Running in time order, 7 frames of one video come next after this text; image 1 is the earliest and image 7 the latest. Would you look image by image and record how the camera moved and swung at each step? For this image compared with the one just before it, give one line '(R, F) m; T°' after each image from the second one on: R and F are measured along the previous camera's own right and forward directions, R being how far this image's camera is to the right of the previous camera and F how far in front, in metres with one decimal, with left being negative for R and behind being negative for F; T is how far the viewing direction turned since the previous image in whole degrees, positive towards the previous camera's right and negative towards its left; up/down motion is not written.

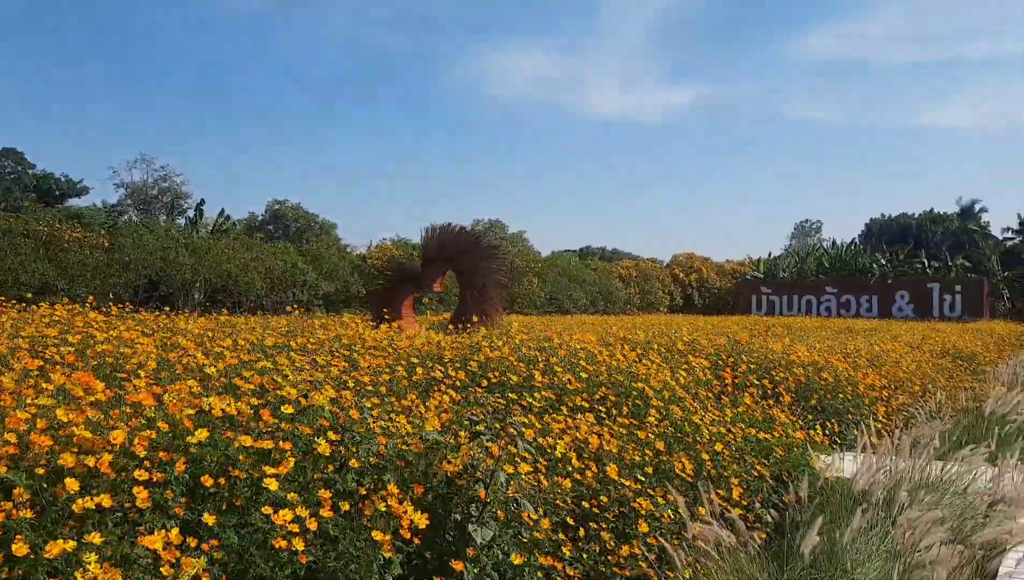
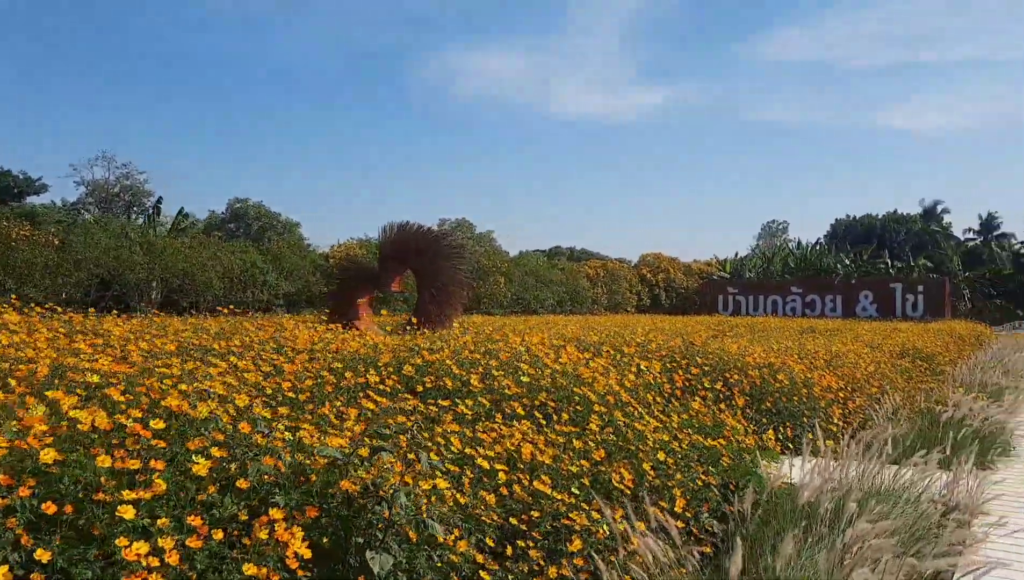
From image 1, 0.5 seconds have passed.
(+0.2, +0.2) m; +2°
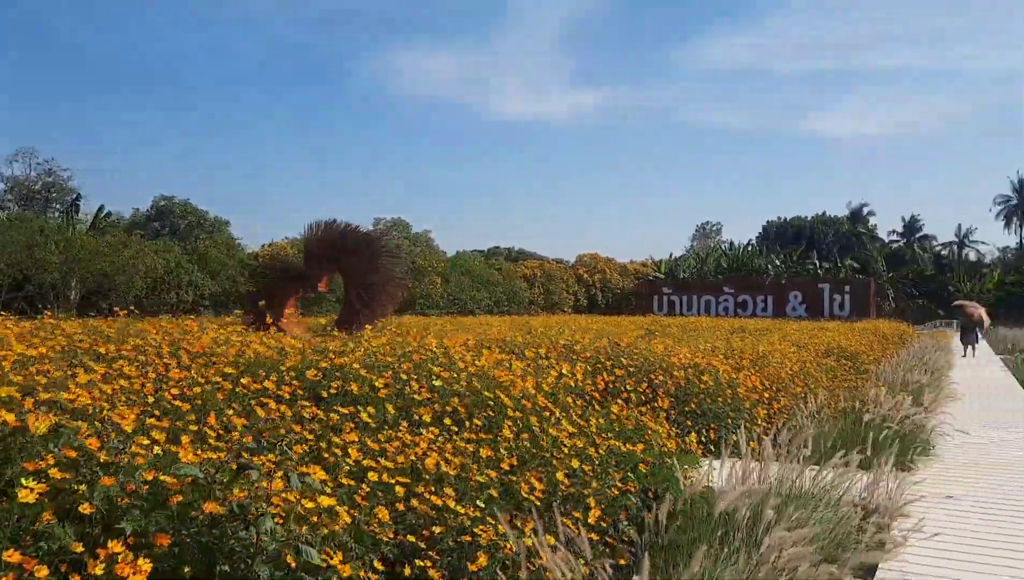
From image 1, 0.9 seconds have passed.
(+0.1, +0.2) m; +4°
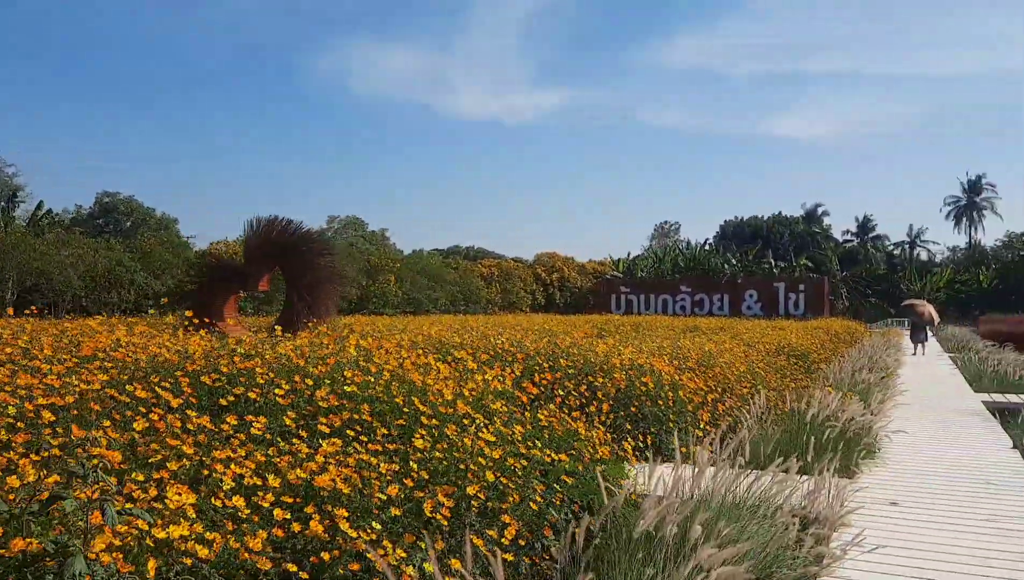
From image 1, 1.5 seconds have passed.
(+0.2, +0.3) m; +3°
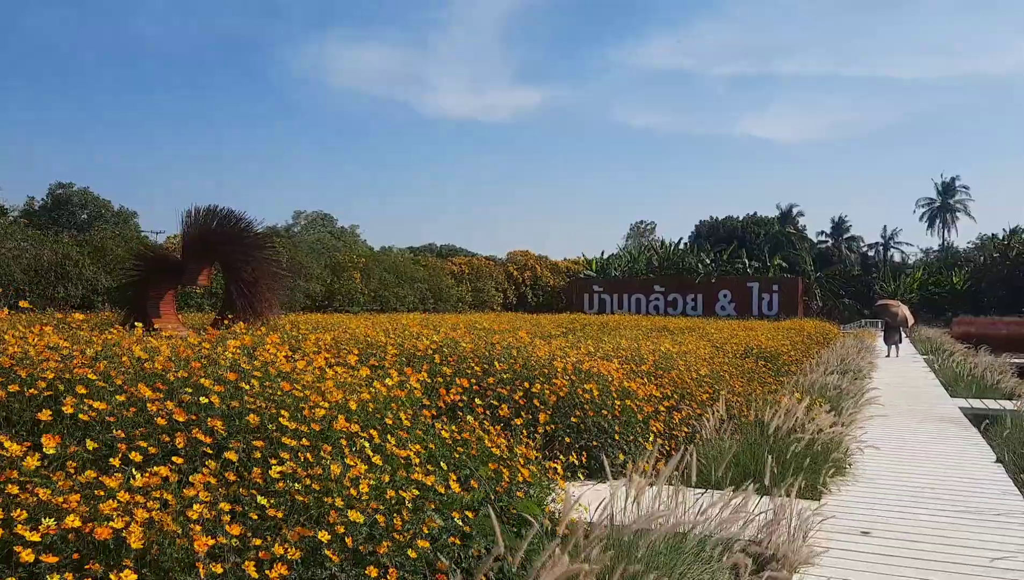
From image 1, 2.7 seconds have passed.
(+0.3, +0.6) m; +1°
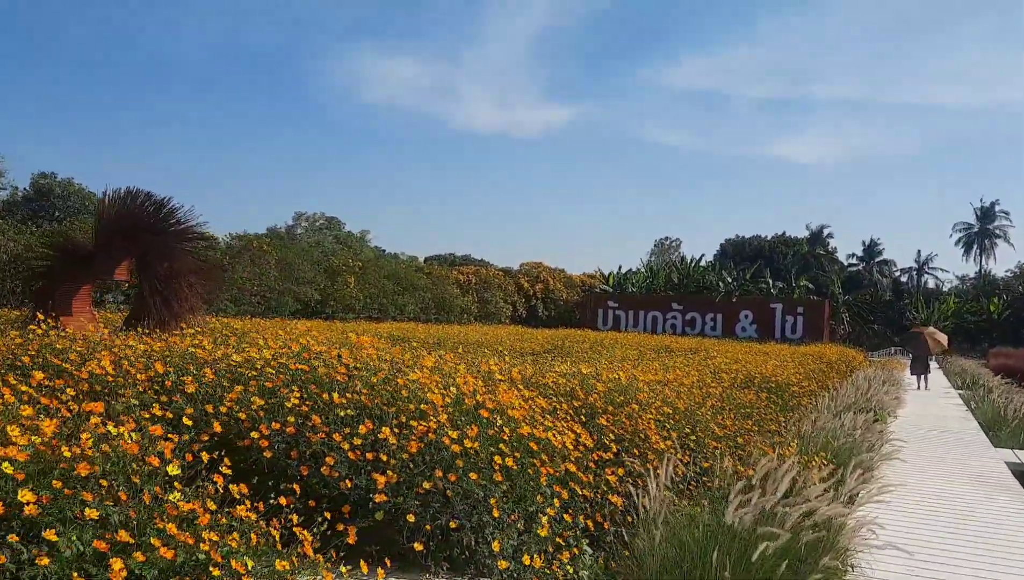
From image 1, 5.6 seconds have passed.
(+0.7, +1.6) m; -2°
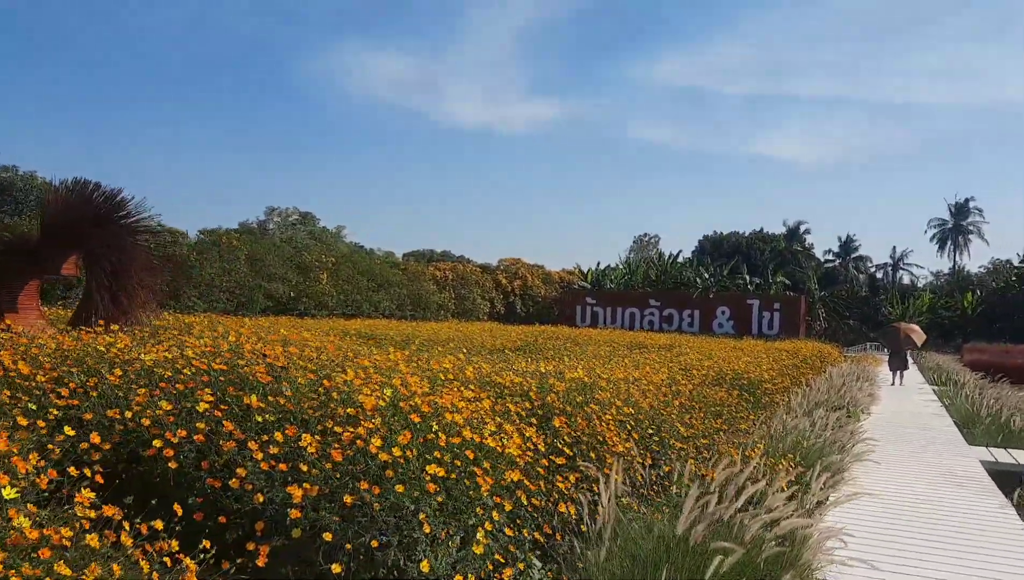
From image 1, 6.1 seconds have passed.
(+0.2, +0.3) m; +1°
